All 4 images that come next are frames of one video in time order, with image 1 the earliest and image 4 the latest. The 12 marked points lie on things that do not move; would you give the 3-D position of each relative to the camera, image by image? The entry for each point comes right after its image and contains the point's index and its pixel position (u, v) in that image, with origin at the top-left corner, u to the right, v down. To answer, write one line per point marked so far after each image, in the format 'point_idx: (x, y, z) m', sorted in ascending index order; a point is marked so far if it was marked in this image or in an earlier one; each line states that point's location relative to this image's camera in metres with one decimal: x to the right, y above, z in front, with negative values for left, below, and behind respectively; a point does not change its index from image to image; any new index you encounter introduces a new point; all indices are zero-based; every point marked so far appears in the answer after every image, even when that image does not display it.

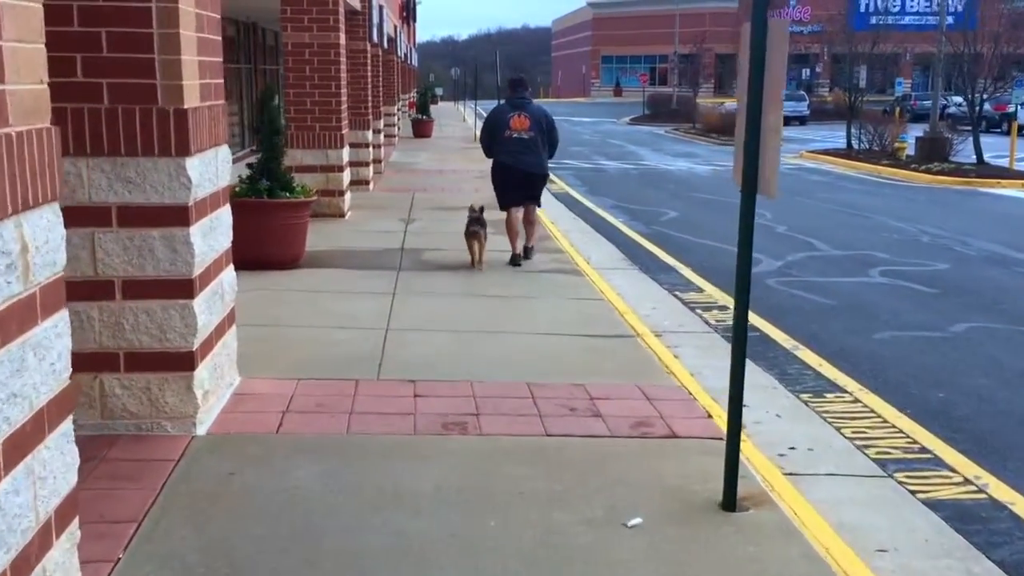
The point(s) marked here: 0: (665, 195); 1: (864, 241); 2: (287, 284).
0: (+3.7, +2.3, +19.5) m
1: (+5.6, +0.7, +12.9) m
2: (-2.4, 0.0, +8.6) m
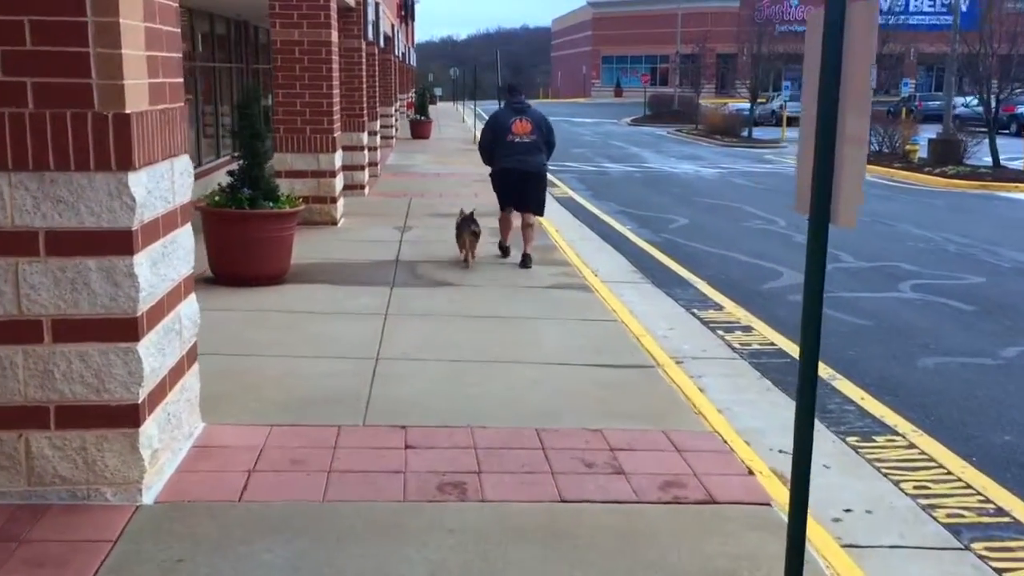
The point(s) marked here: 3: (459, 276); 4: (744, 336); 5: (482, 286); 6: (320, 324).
0: (+3.8, +2.1, +18.8) m
1: (+5.7, +0.5, +12.1) m
2: (-2.4, -0.1, +7.9) m
3: (-0.6, +0.2, +9.6) m
4: (+2.3, -0.5, +8.0) m
5: (-0.3, 0.0, +9.1) m
6: (-1.7, -0.3, +7.2) m
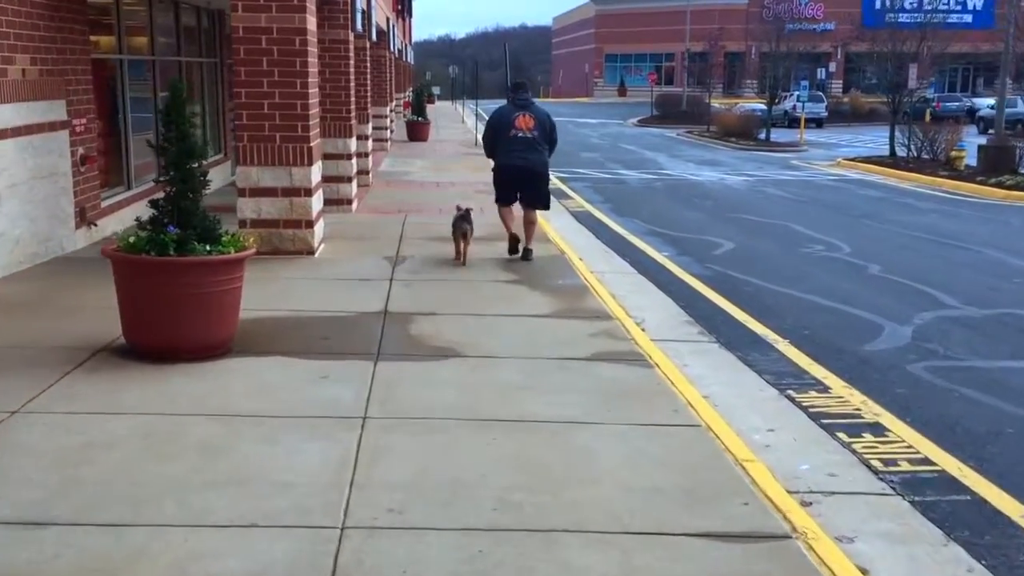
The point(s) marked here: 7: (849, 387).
0: (+4.0, +1.5, +16.4) m
1: (+5.9, 0.0, +9.7) m
2: (-2.1, -0.7, +5.4) m
3: (-0.4, -0.4, +7.2) m
4: (+2.5, -1.1, +5.5) m
5: (-0.1, -0.6, +6.7) m
6: (-1.5, -0.9, +4.7) m
7: (+2.8, -0.8, +6.6) m
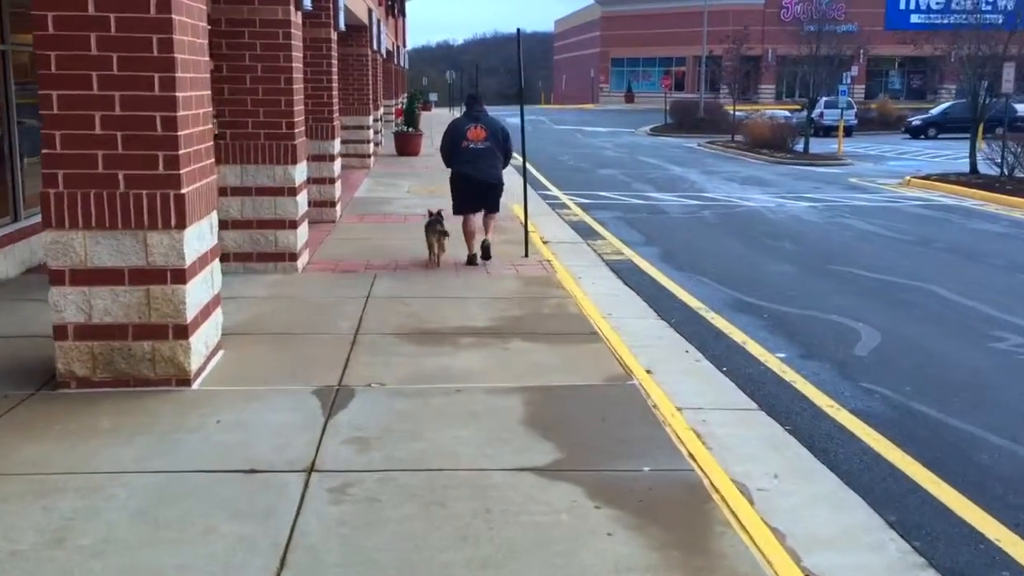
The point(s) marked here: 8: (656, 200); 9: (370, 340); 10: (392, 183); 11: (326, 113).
0: (+4.2, +0.3, +11.7) m
1: (+6.1, -1.2, +5.1) m
2: (-1.9, -1.9, +0.7) m
3: (-0.2, -1.6, +2.5) m
4: (+2.8, -2.2, +0.8) m
5: (+0.1, -1.7, +2.0) m
6: (-1.2, -2.0, 0.0) m
7: (+3.0, -2.0, +1.9) m
8: (+3.5, +2.1, +19.5) m
9: (-1.3, -0.5, +7.3) m
10: (-2.9, +2.5, +19.5) m
11: (-3.2, +3.0, +13.8) m
